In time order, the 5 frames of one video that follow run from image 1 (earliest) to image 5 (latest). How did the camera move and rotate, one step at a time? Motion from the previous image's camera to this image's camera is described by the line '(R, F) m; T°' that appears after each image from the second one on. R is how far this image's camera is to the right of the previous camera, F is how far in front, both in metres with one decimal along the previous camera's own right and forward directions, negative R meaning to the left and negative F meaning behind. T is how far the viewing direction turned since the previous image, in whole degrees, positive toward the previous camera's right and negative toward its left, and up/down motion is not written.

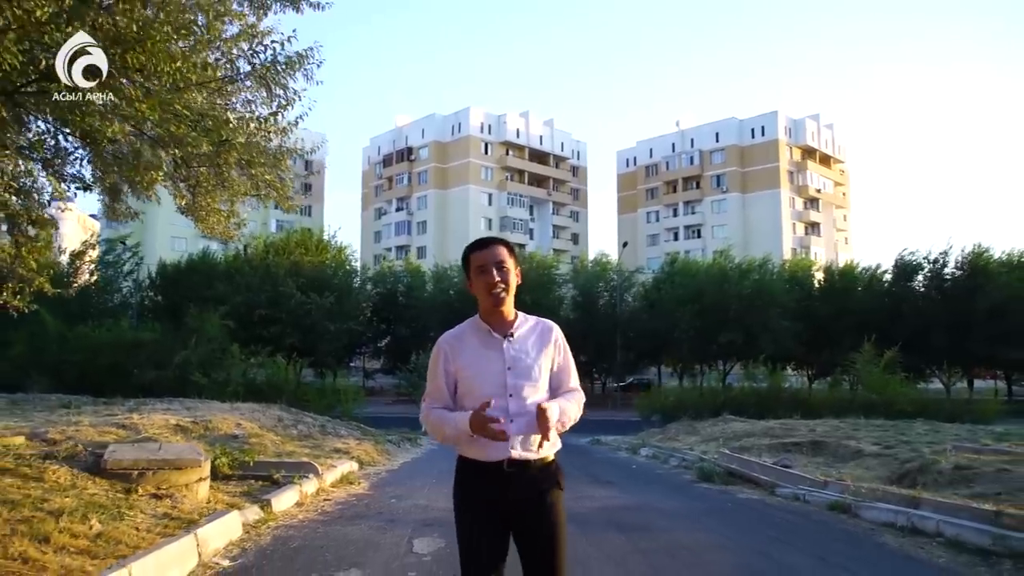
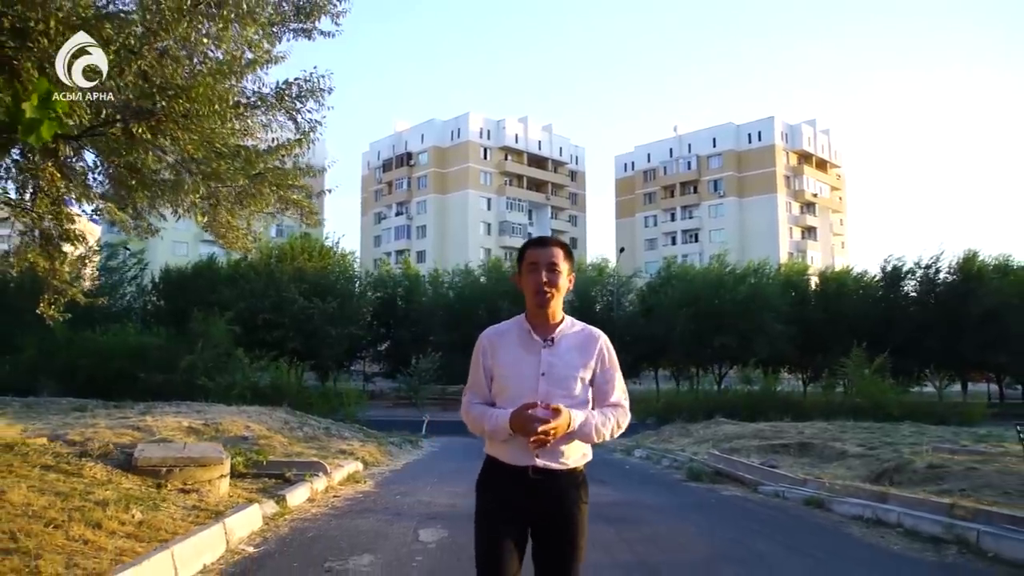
(0.0, -0.6) m; 0°
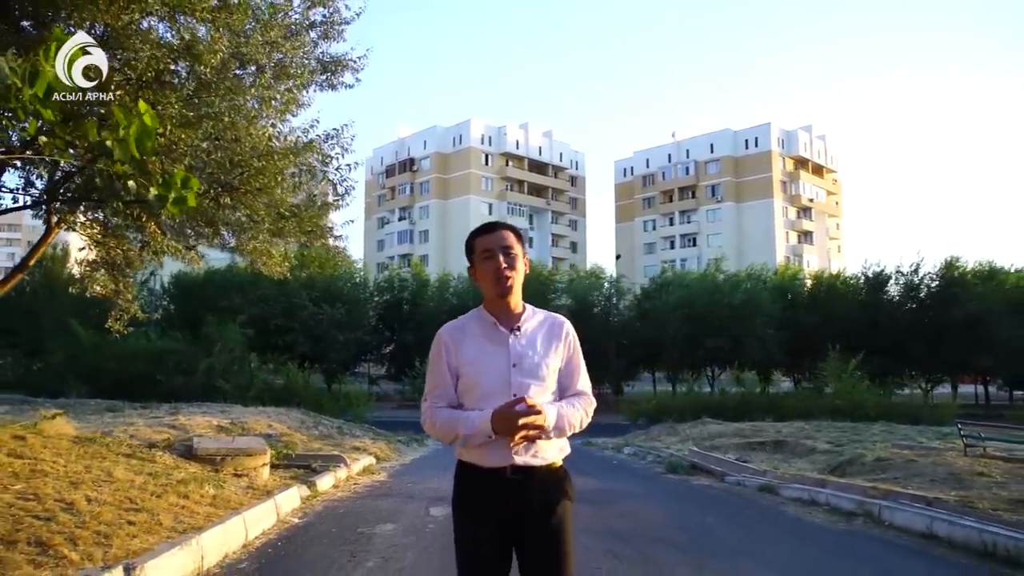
(+0.1, -1.5) m; 0°
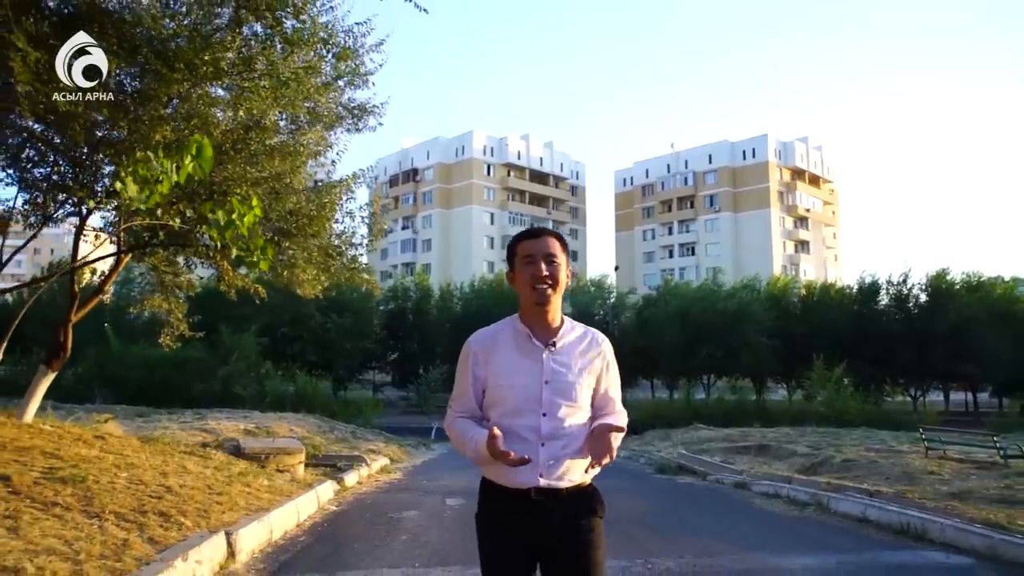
(0.0, -1.4) m; 0°
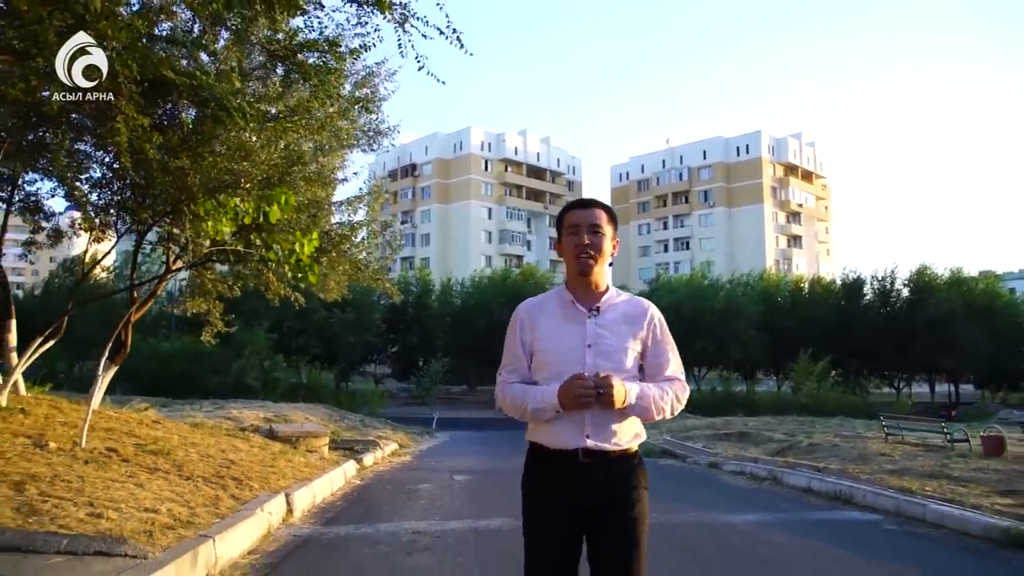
(0.0, -1.5) m; 0°
